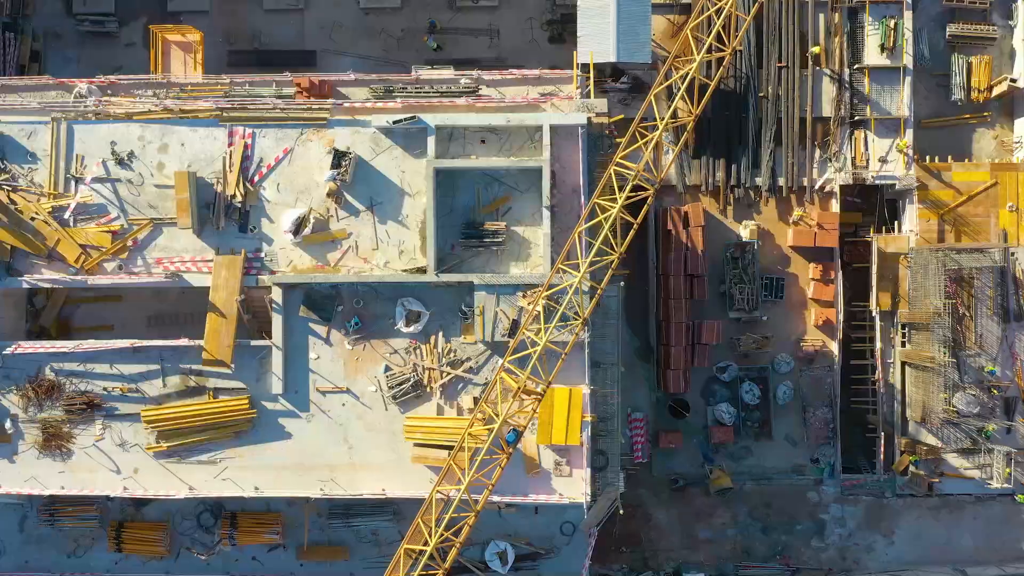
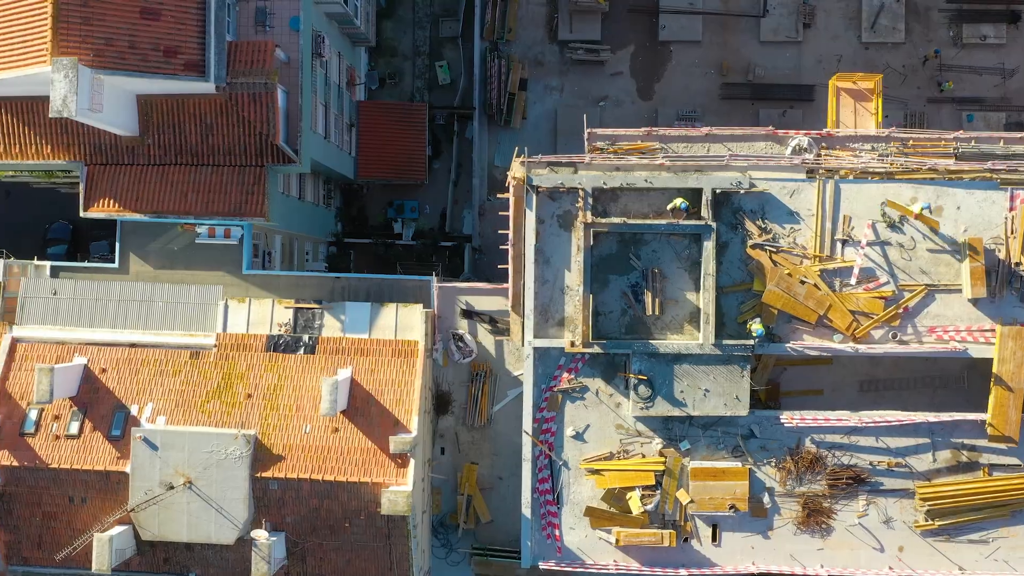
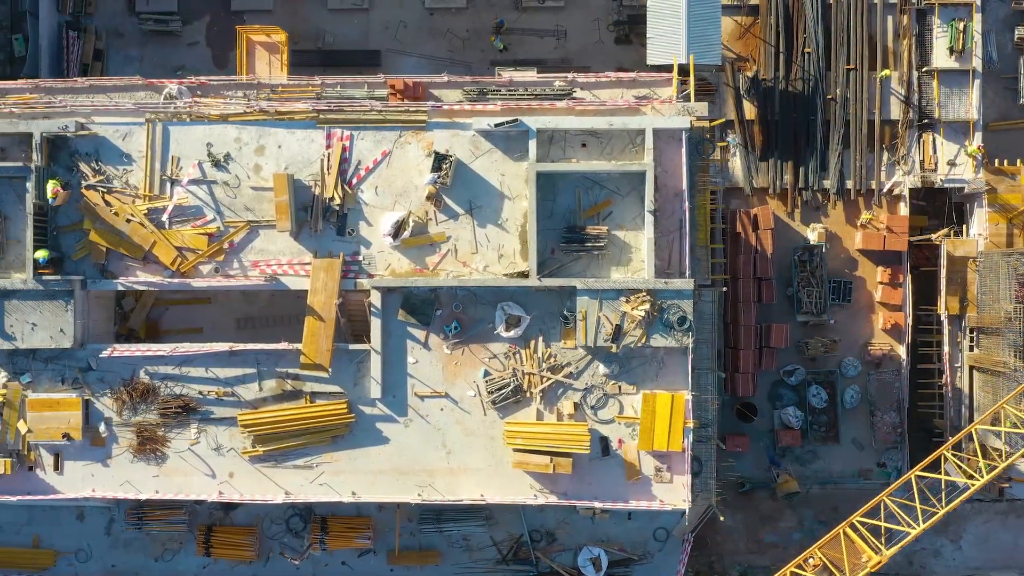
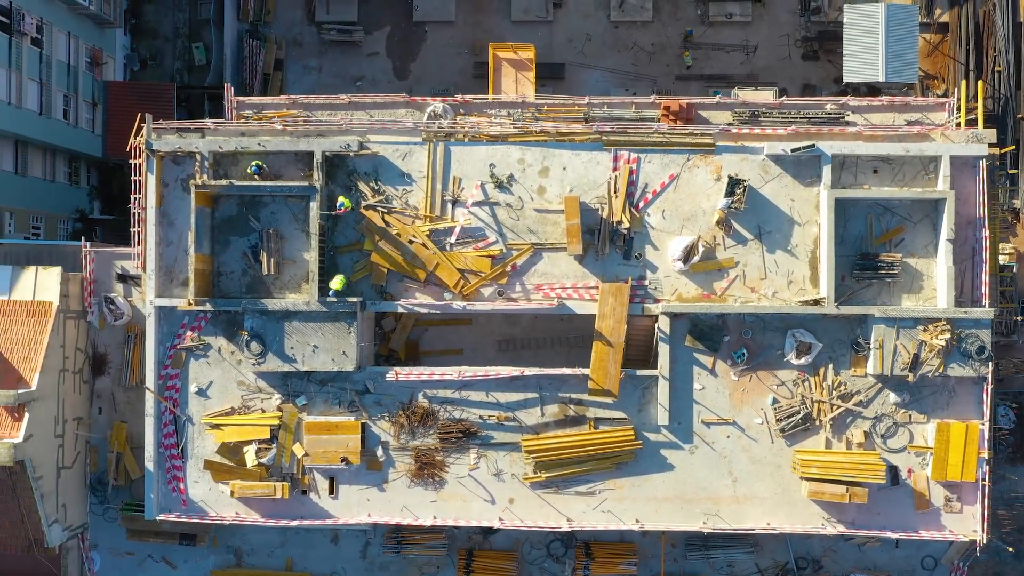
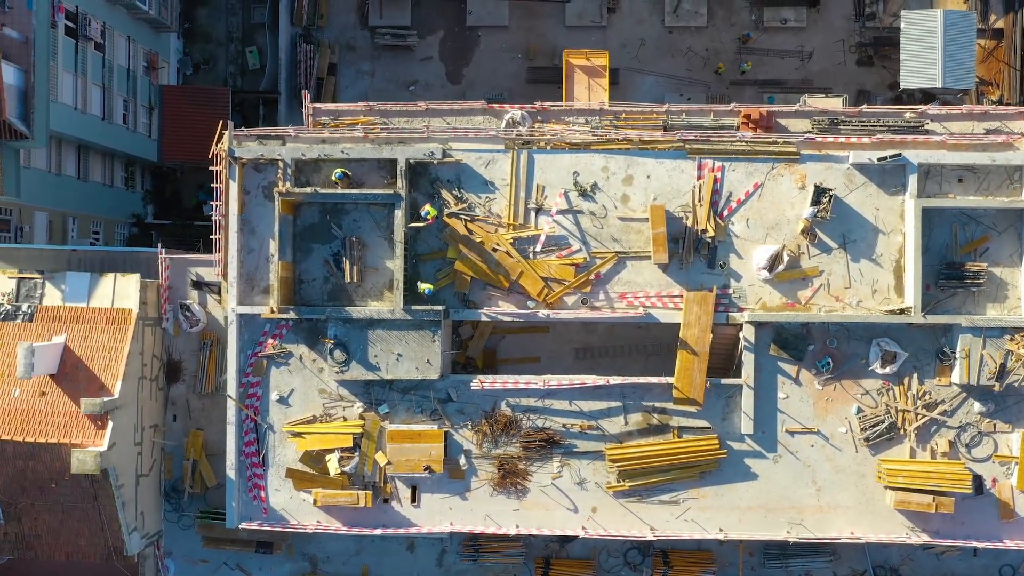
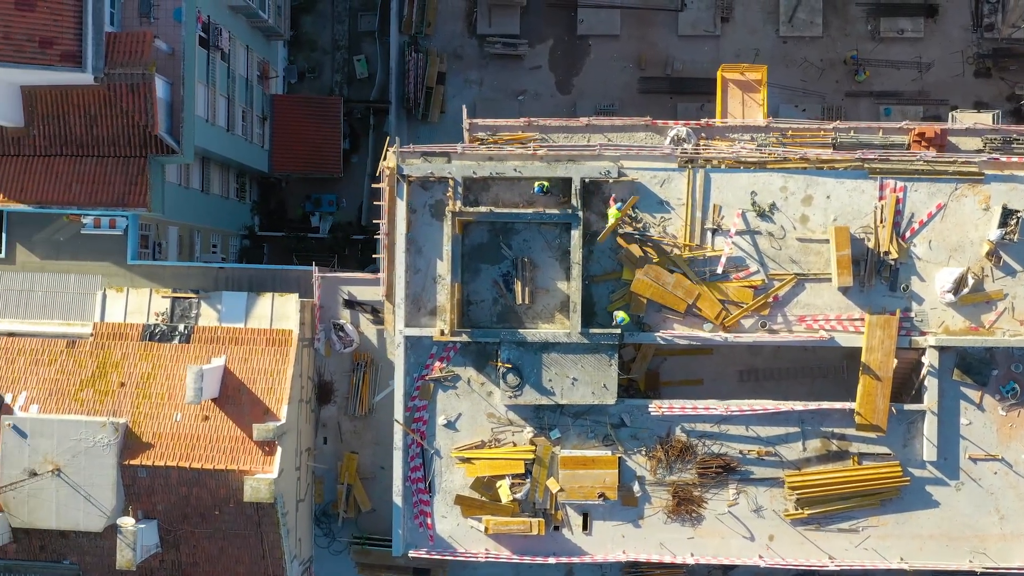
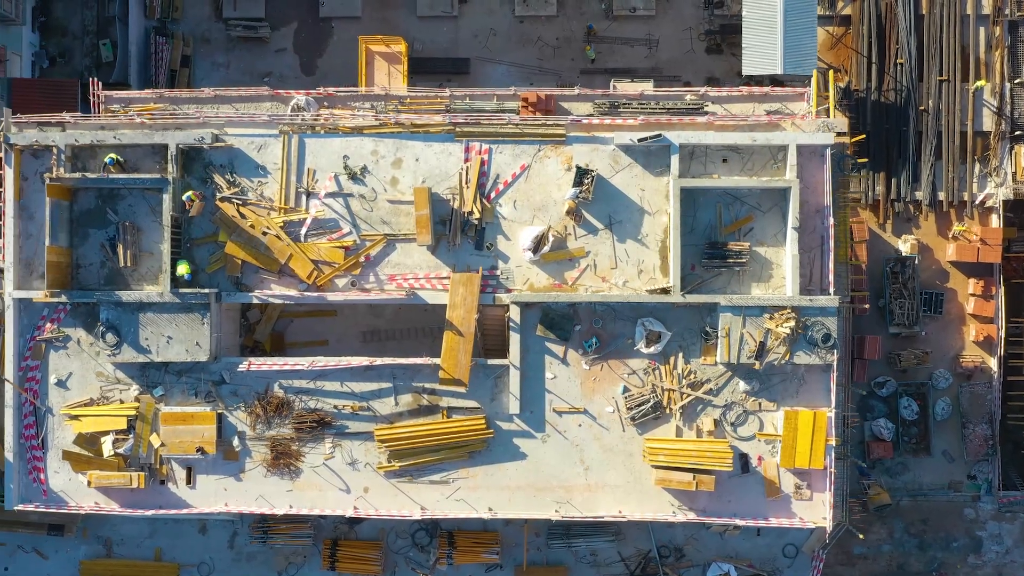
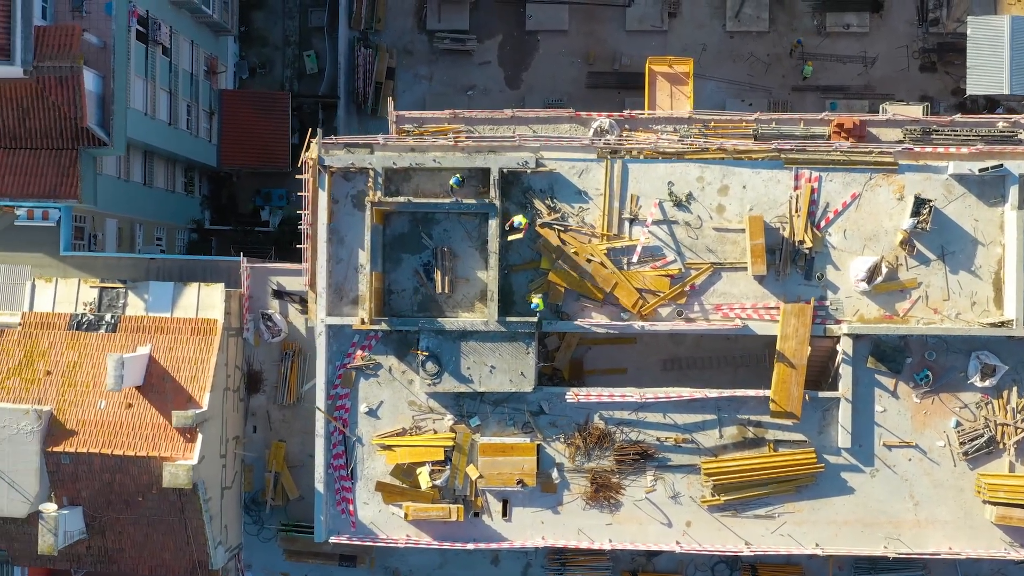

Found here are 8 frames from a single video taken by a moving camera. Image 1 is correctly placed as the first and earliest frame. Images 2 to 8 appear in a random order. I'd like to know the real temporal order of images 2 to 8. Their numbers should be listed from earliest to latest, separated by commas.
3, 7, 4, 5, 8, 6, 2
